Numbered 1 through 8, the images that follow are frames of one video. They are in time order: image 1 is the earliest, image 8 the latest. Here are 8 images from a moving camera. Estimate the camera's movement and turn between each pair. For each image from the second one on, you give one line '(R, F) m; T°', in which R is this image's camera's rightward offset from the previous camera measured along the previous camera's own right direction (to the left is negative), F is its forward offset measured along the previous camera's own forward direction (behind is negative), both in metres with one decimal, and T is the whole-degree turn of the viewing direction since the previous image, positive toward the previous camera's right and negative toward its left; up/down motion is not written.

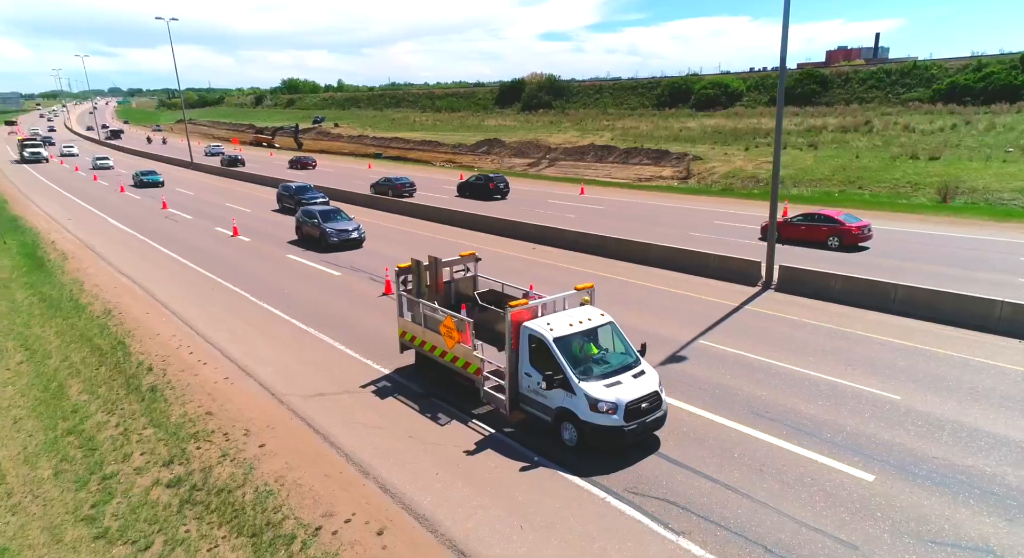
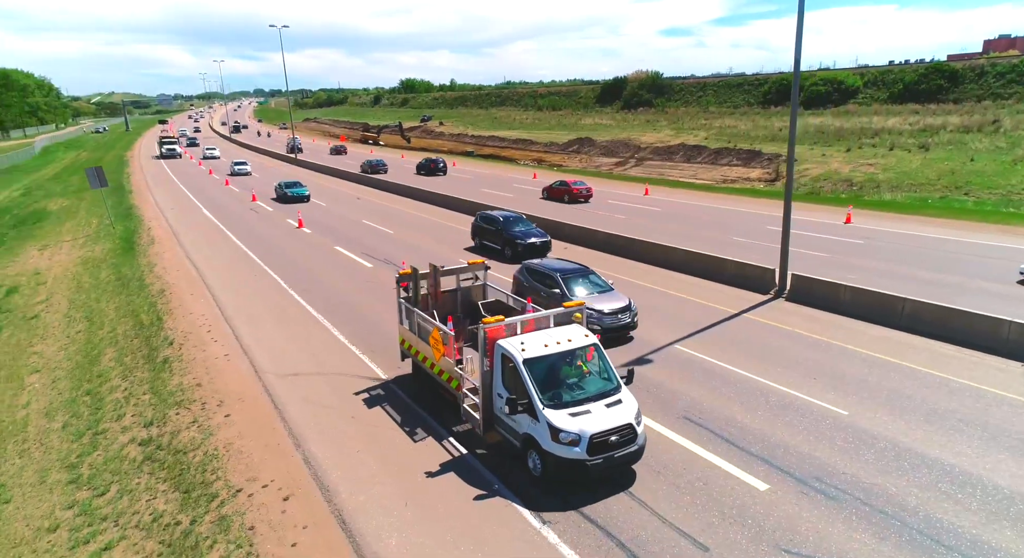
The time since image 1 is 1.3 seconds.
(+2.8, -0.2) m; -9°
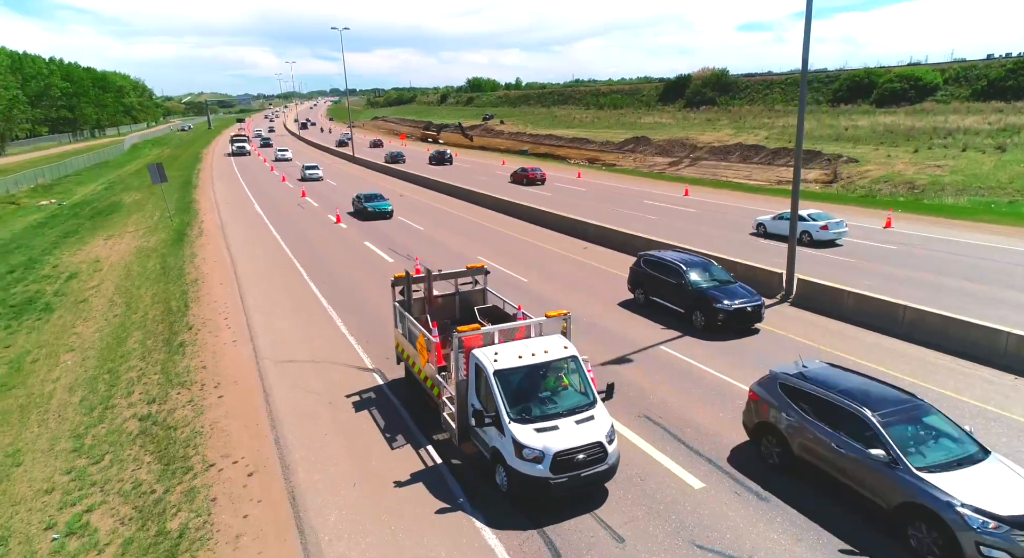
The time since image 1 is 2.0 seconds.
(+1.6, -0.2) m; -5°
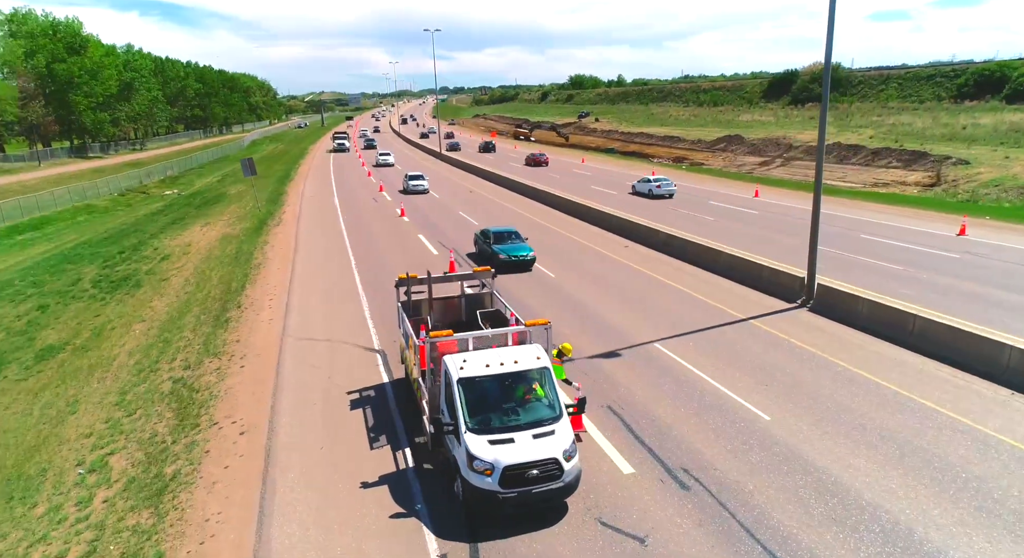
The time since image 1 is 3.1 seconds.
(+2.1, -0.5) m; -8°
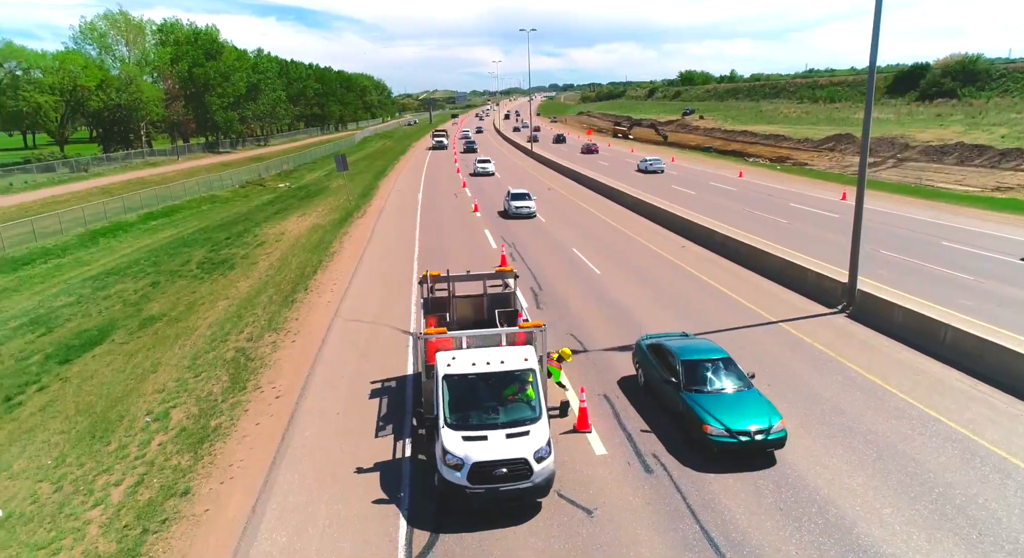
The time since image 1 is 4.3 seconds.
(+1.7, -0.6) m; -9°
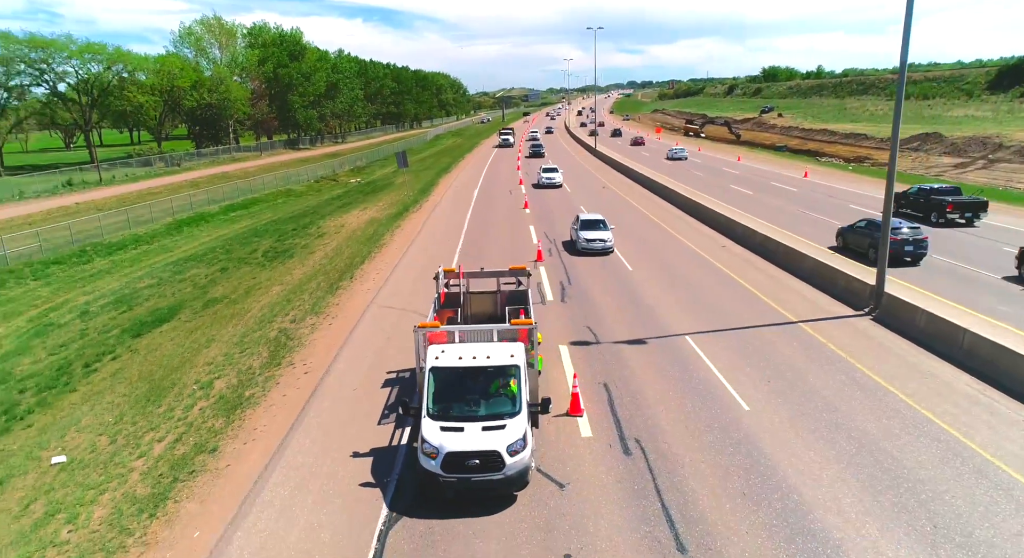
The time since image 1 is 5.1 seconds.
(+1.2, -0.6) m; -6°
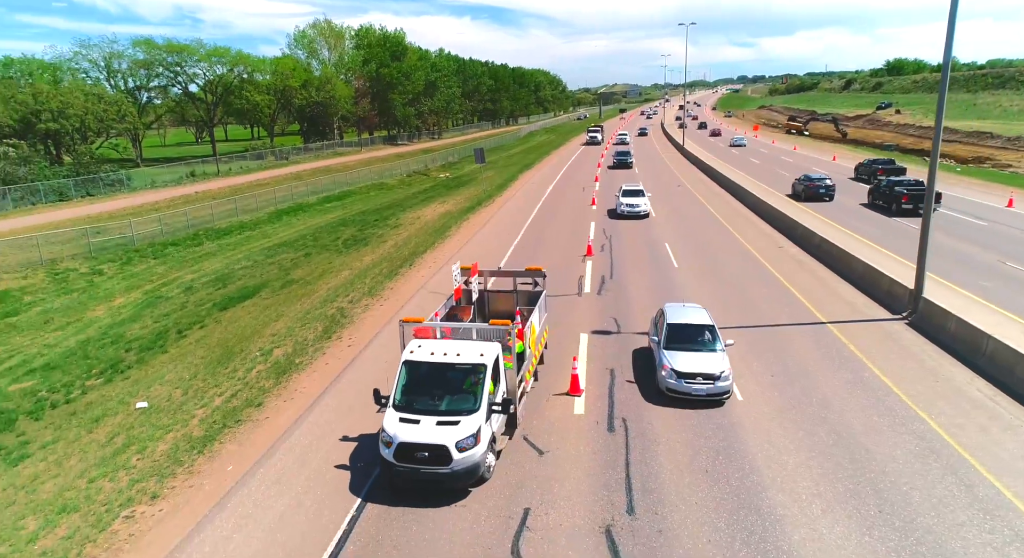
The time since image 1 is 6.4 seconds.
(+1.5, -0.8) m; -8°
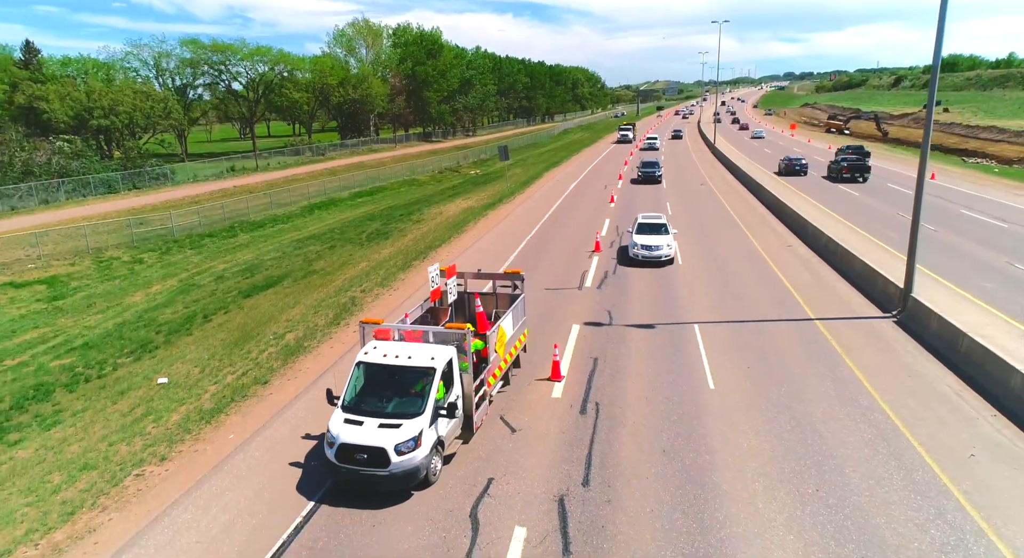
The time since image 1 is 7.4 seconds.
(+0.9, -0.7) m; -3°
